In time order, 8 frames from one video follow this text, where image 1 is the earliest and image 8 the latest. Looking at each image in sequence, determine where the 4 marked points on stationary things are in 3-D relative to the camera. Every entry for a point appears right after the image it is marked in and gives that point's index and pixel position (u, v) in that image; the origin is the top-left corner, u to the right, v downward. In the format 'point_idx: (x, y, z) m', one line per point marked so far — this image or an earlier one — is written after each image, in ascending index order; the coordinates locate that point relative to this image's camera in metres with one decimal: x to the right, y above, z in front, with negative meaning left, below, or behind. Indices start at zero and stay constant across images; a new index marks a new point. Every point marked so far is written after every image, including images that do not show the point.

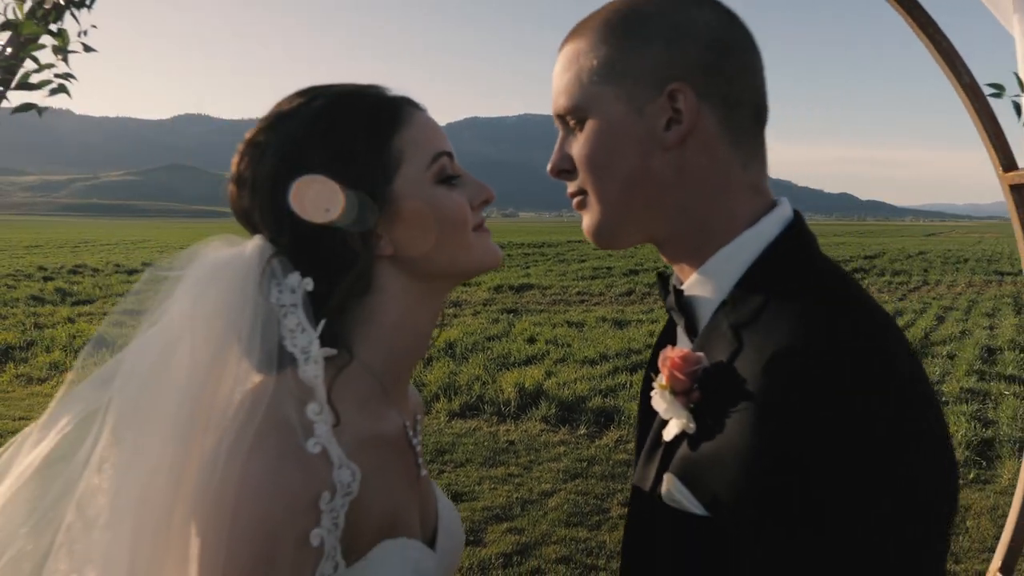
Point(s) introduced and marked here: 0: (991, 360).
0: (+7.3, -1.1, +11.2) m
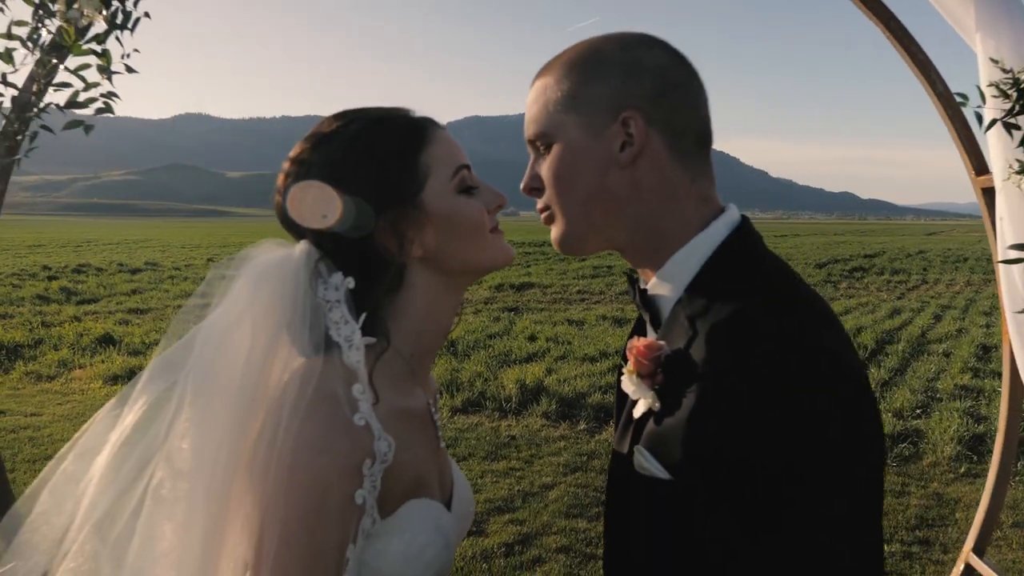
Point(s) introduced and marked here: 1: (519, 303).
0: (+7.3, -1.1, +11.3) m
1: (+0.1, -0.3, +14.4) m
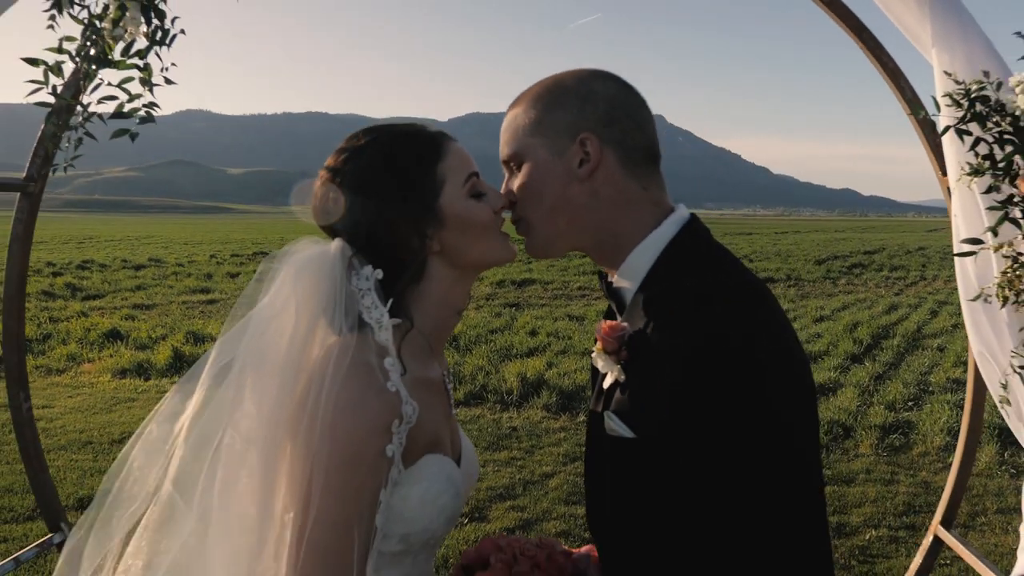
0: (+7.3, -1.0, +11.5) m
1: (+0.2, -0.2, +14.6) m
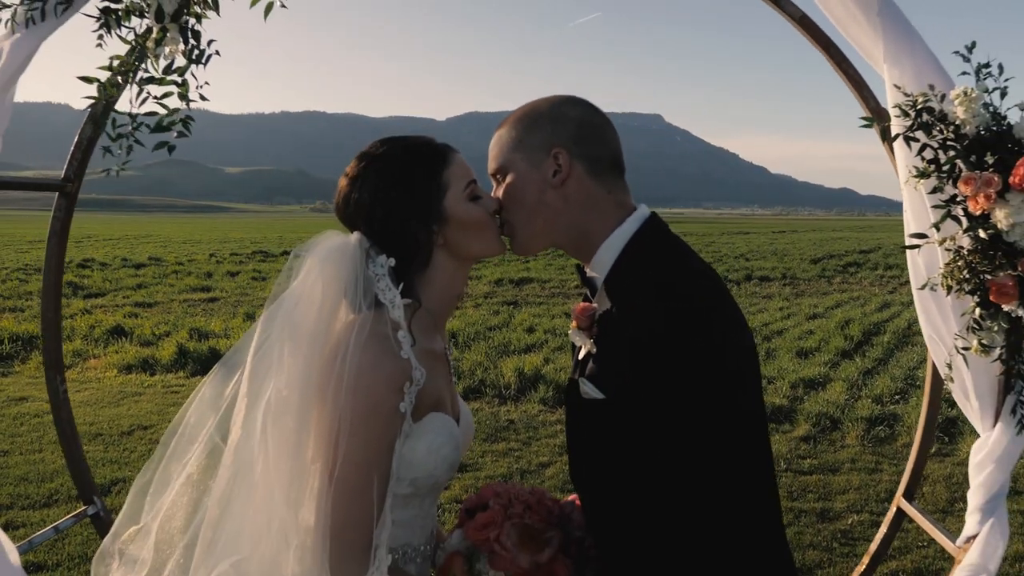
0: (+7.3, -1.0, +11.7) m
1: (+0.1, -0.2, +14.9) m
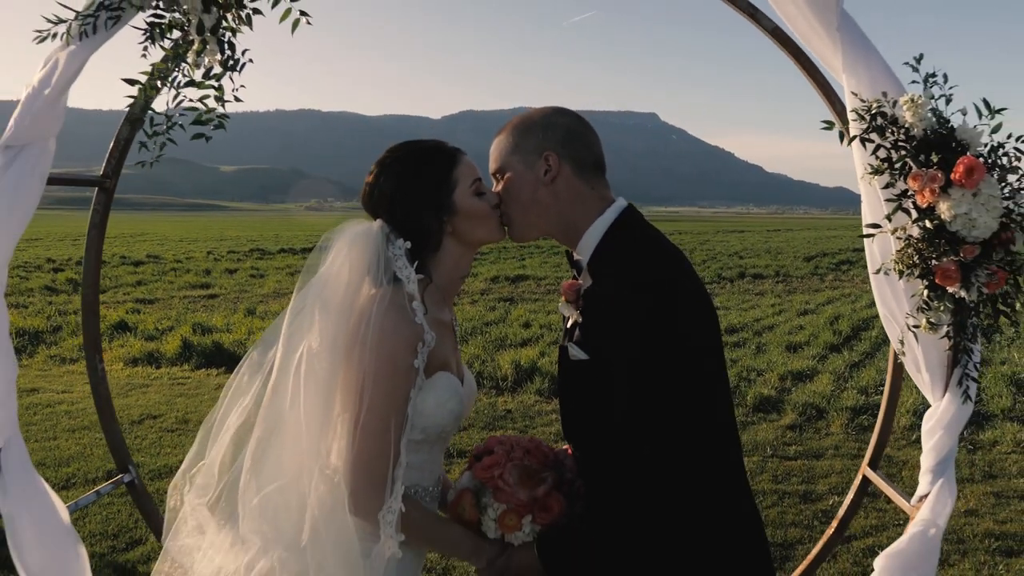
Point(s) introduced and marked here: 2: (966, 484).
0: (+7.2, -0.9, +12.1) m
1: (+0.1, -0.1, +15.1) m
2: (+3.8, -1.6, +6.2) m
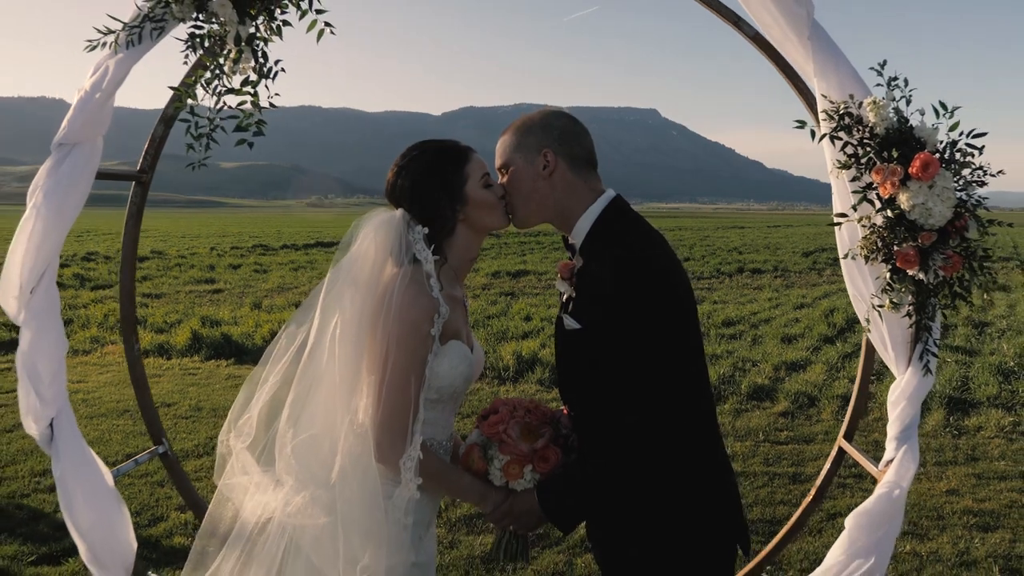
0: (+7.2, -0.8, +12.3) m
1: (+0.1, 0.0, +15.4) m
2: (+3.8, -1.6, +6.5) m
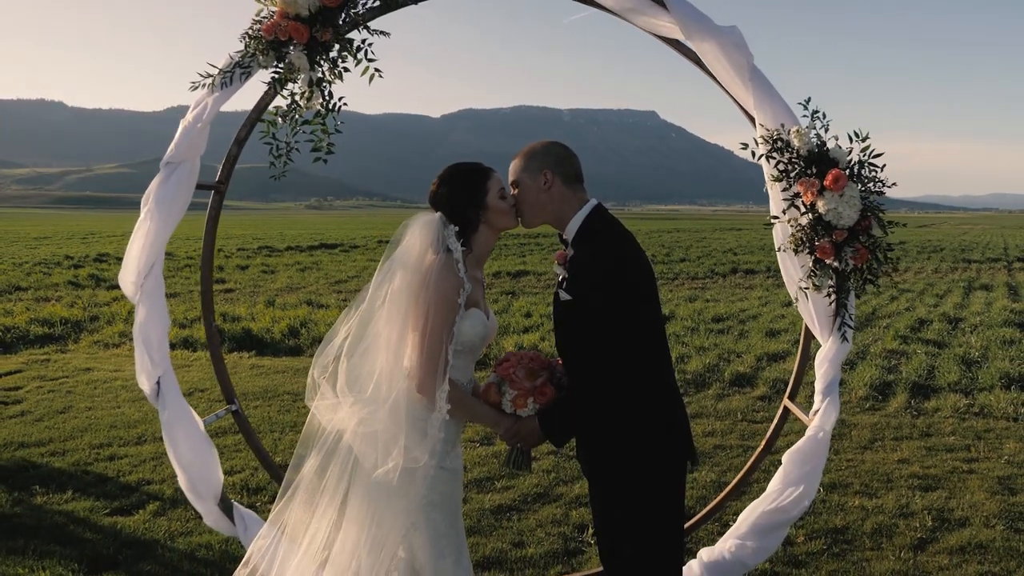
0: (+7.3, -0.7, +13.1) m
1: (+0.1, +0.1, +16.2) m
2: (+3.9, -1.5, +7.3) m
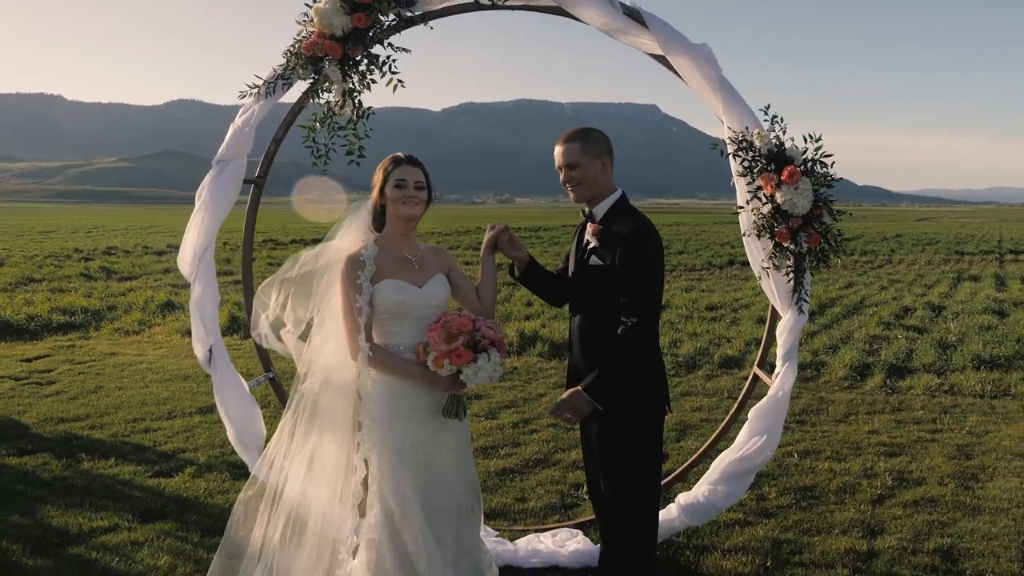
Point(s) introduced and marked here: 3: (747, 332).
0: (+7.3, -0.5, +13.7) m
1: (+0.1, +0.3, +16.8) m
2: (+3.9, -1.3, +7.9) m
3: (+3.8, -0.7, +12.0) m
